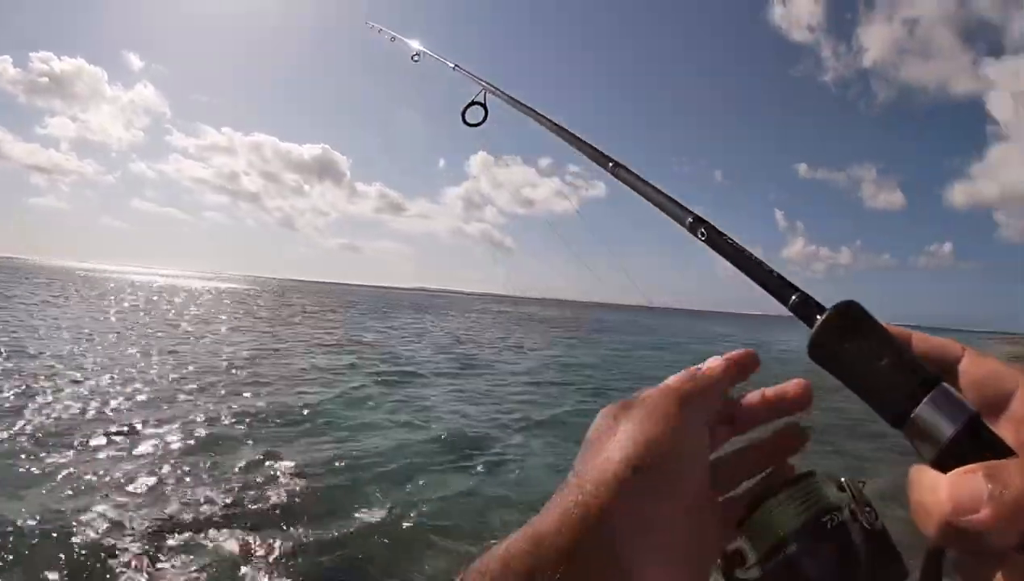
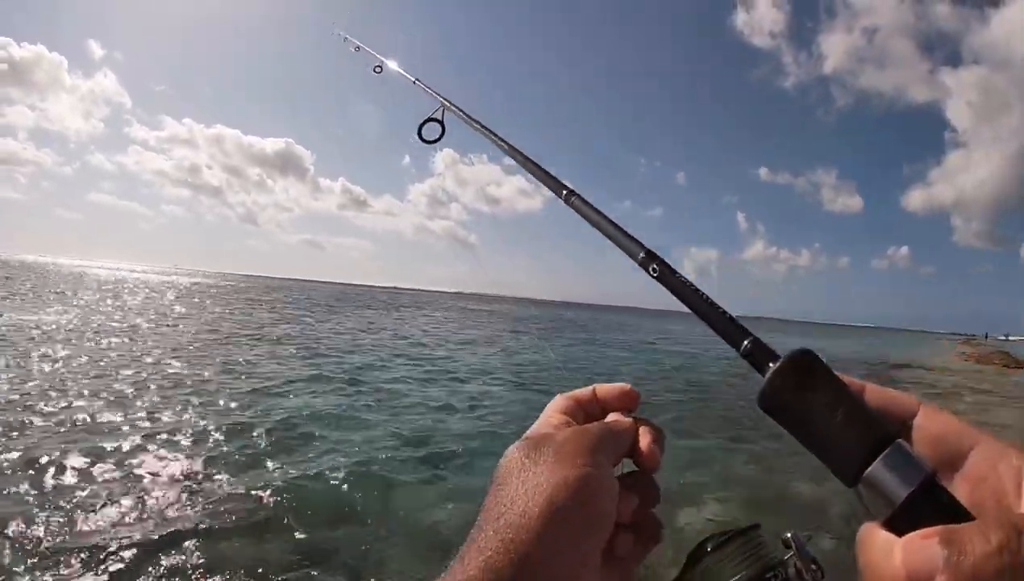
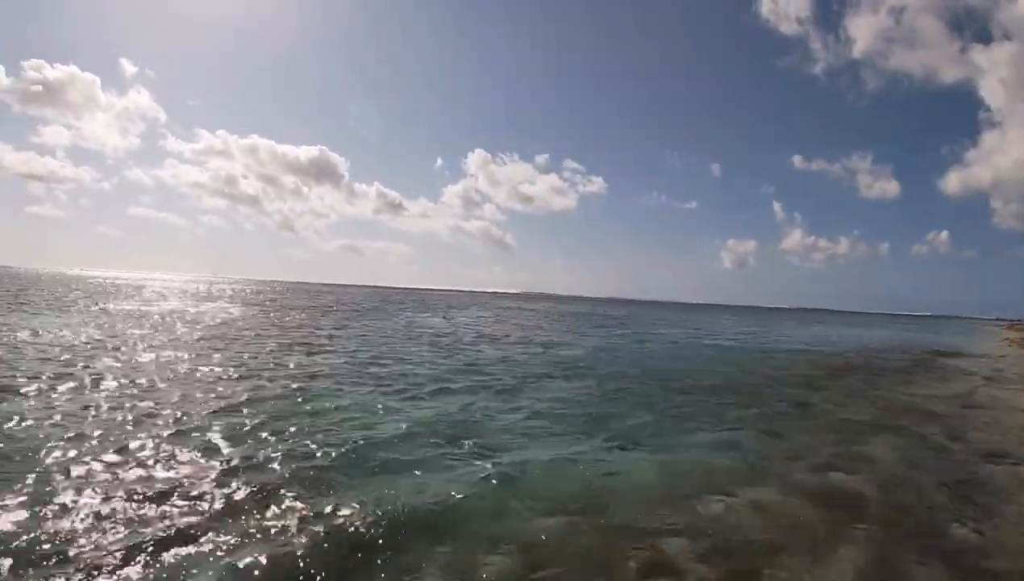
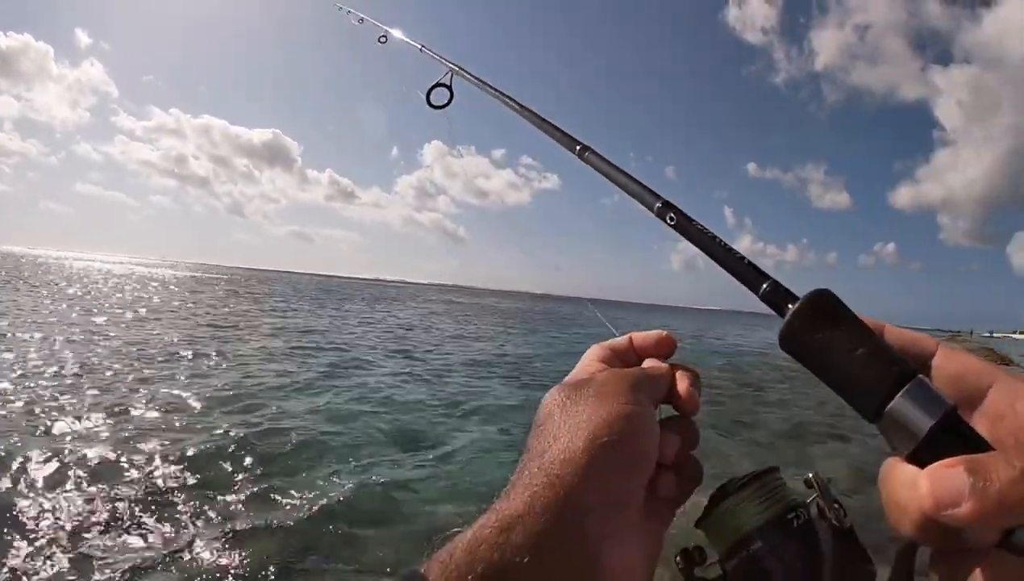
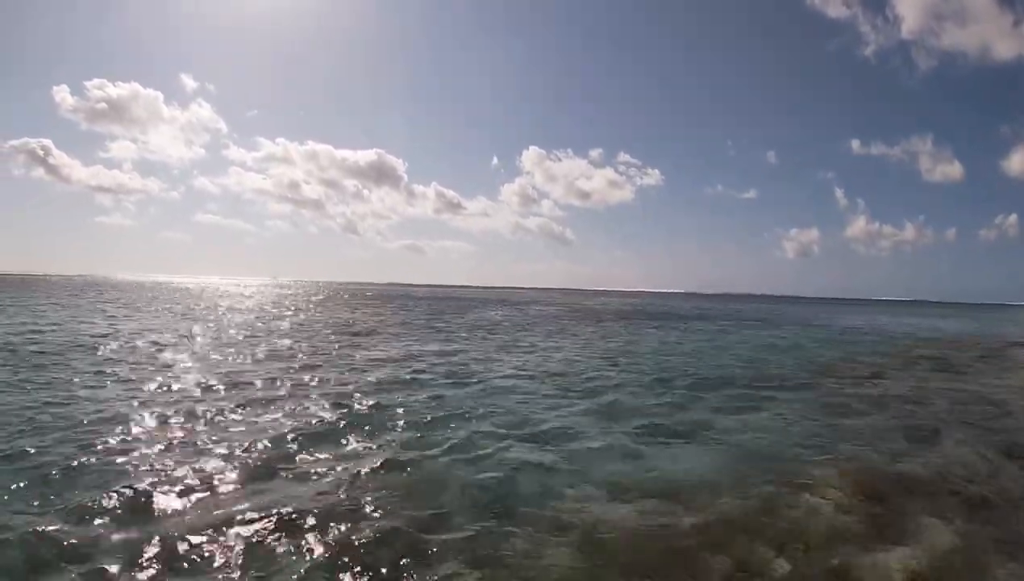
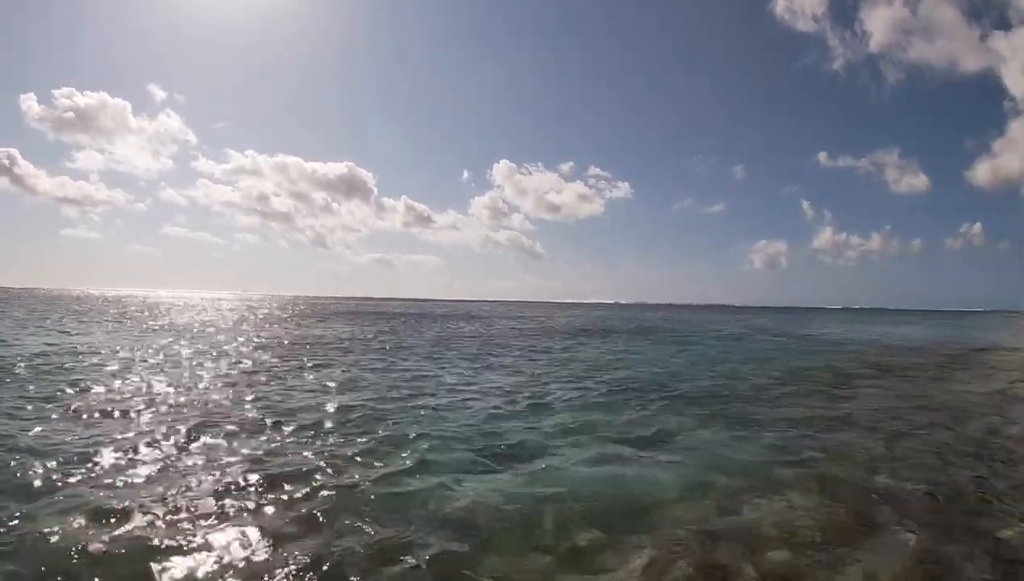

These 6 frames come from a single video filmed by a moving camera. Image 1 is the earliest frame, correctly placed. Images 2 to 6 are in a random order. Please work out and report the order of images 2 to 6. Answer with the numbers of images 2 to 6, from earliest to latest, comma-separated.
4, 2, 3, 6, 5
